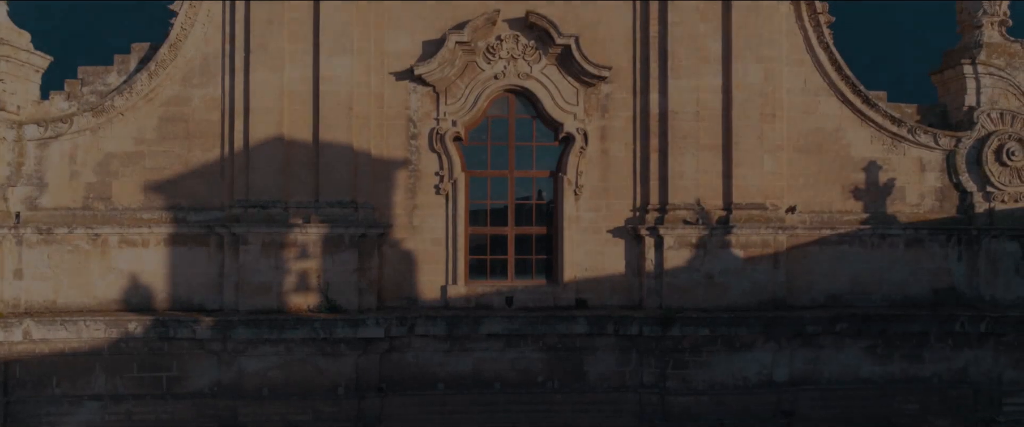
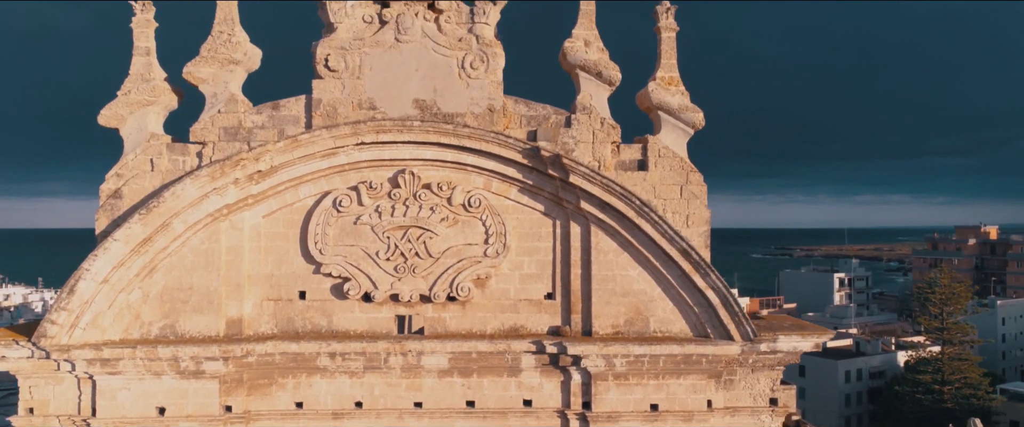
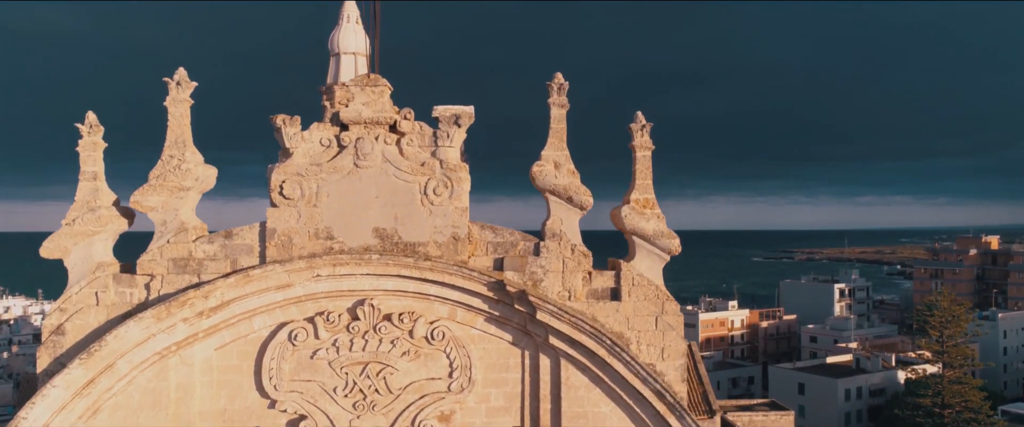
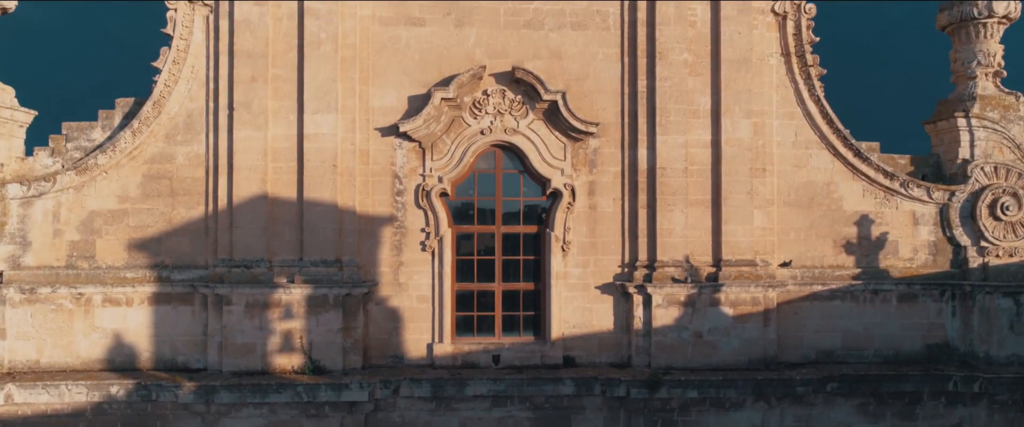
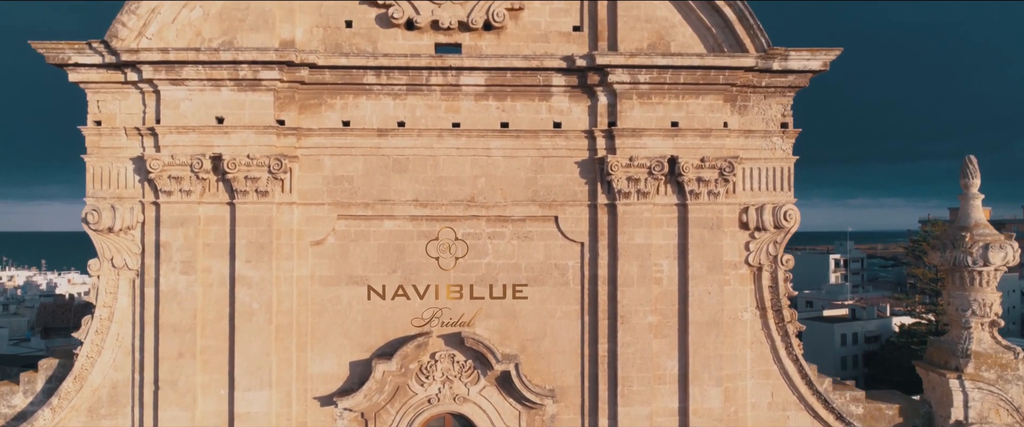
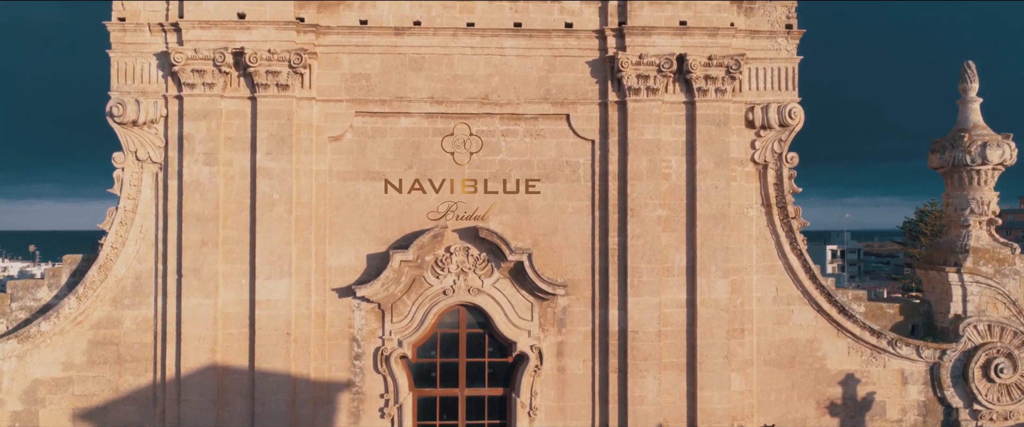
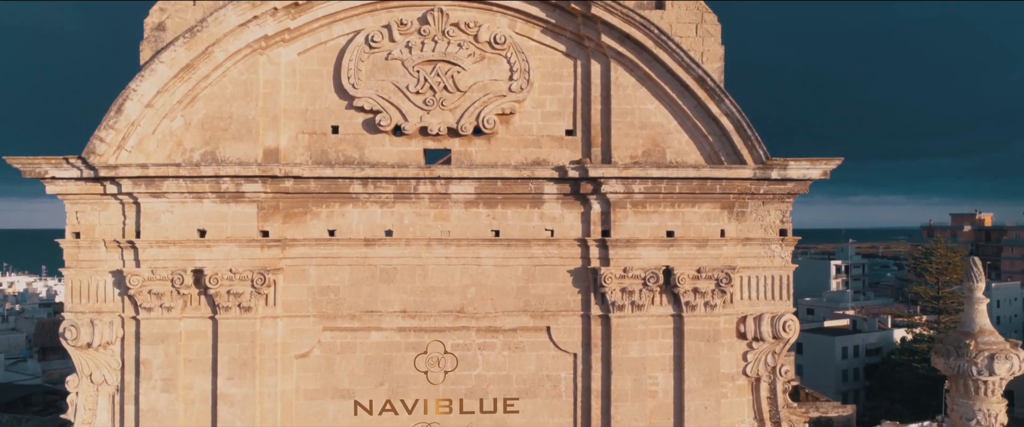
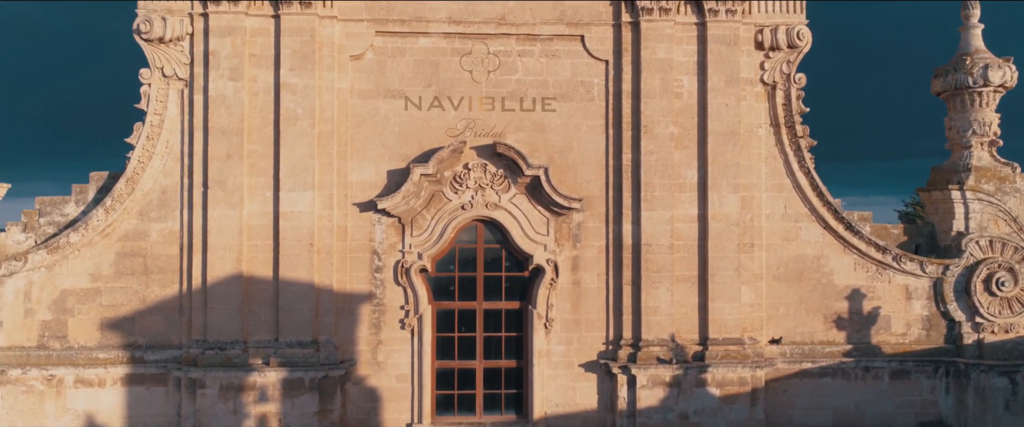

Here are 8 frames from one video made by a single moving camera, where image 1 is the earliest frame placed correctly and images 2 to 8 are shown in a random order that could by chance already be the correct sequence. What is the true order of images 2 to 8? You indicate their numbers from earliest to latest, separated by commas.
4, 8, 6, 5, 7, 2, 3
